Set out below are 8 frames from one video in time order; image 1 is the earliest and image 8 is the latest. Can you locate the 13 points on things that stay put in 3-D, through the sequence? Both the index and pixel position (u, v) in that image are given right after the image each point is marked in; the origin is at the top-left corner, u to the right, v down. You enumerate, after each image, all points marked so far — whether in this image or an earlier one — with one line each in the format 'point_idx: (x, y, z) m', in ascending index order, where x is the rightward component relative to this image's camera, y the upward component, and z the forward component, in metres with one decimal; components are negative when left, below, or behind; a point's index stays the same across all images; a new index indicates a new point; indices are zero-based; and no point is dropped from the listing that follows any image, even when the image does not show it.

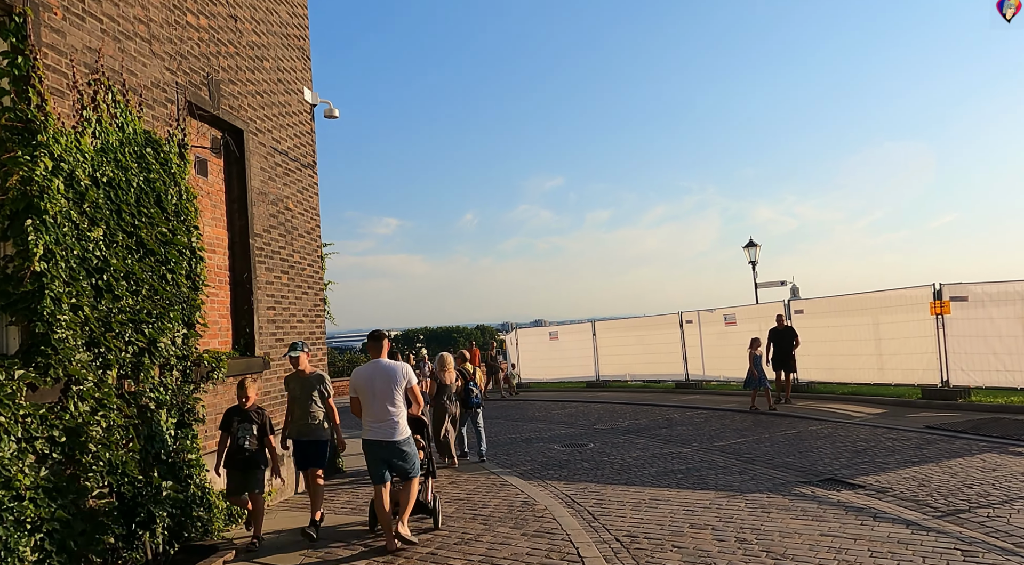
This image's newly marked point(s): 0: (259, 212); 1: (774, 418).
0: (-2.9, +0.8, +8.1) m
1: (+4.6, -2.4, +12.6) m
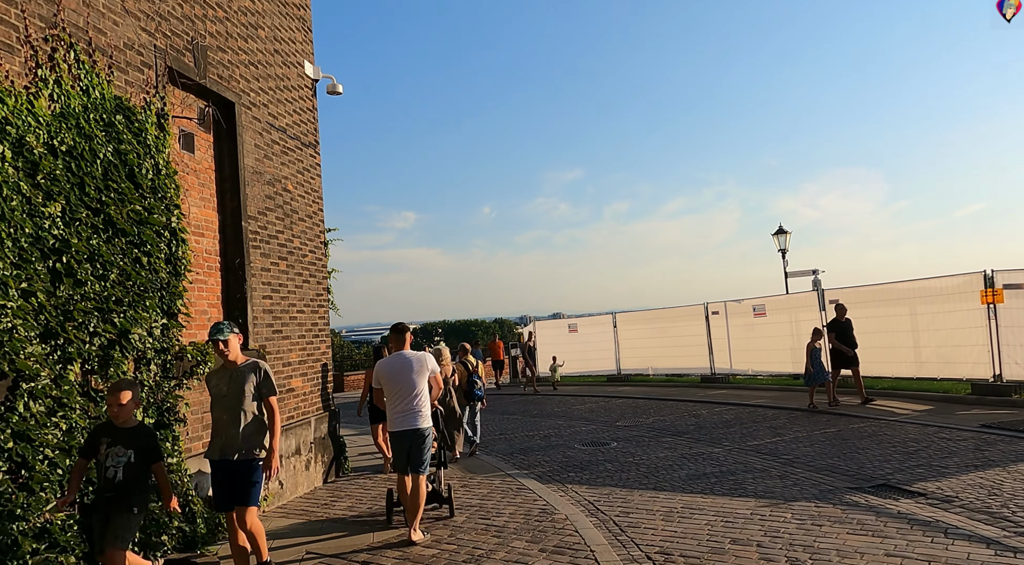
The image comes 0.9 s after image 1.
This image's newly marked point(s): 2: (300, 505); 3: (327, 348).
0: (-2.7, +0.9, +7.5) m
1: (+4.9, -2.2, +11.8) m
2: (-2.2, -2.3, +7.5) m
3: (-2.4, -0.8, +9.1) m
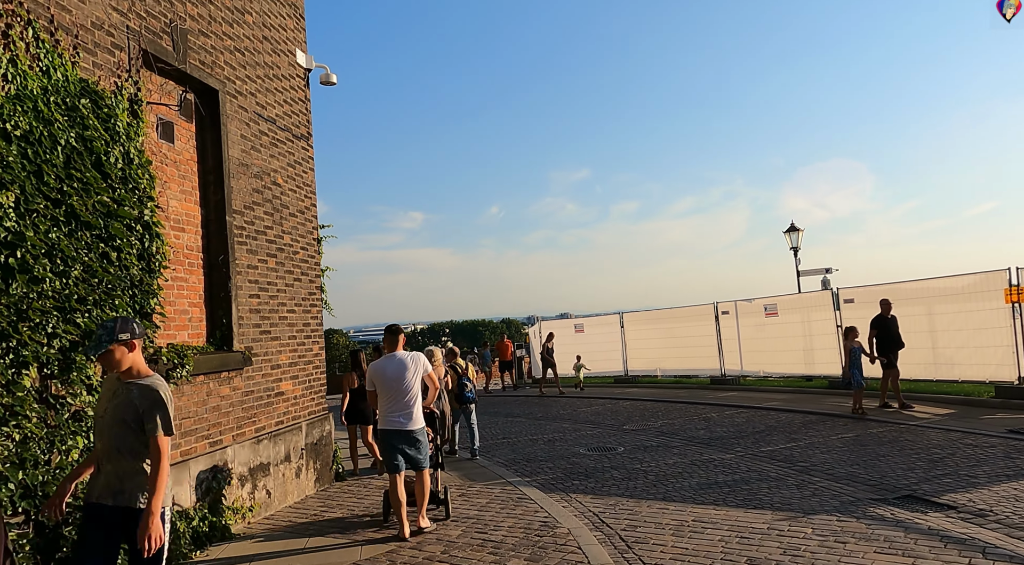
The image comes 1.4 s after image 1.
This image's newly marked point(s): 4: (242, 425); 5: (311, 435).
0: (-2.7, +1.0, +7.1) m
1: (+5.0, -2.2, +11.3) m
2: (-2.2, -2.3, +7.1) m
3: (-2.4, -0.8, +8.7) m
4: (-2.6, -1.4, +6.8) m
5: (-2.3, -1.8, +8.2) m
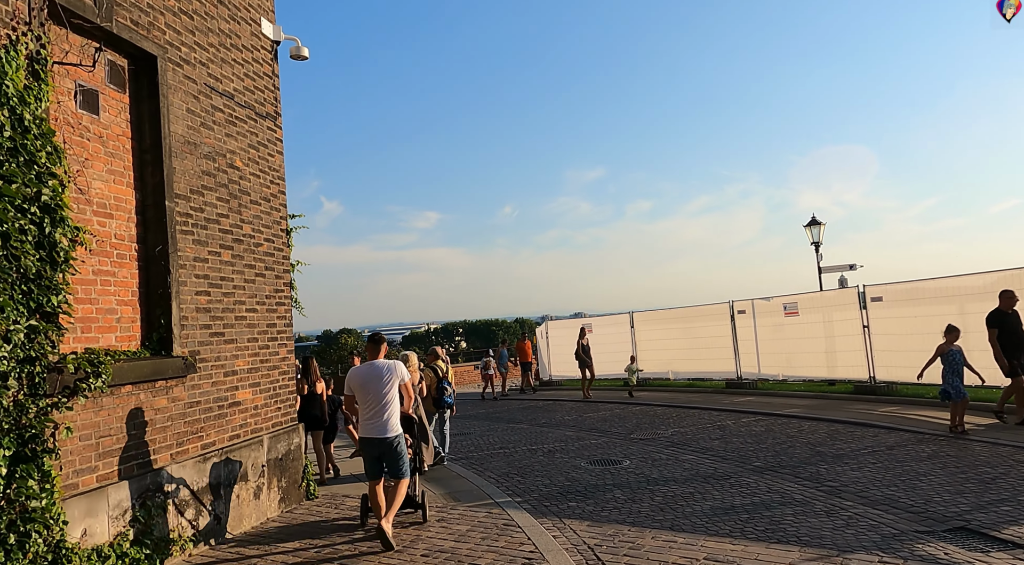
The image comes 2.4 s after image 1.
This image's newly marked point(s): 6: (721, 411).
0: (-2.9, +1.0, +6.2) m
1: (+4.9, -2.1, +10.3) m
2: (-2.4, -2.3, +6.2) m
3: (-2.5, -0.8, +7.8) m
4: (-2.7, -1.3, +5.9) m
5: (-2.4, -1.7, +7.3) m
6: (+4.0, -2.4, +13.5) m
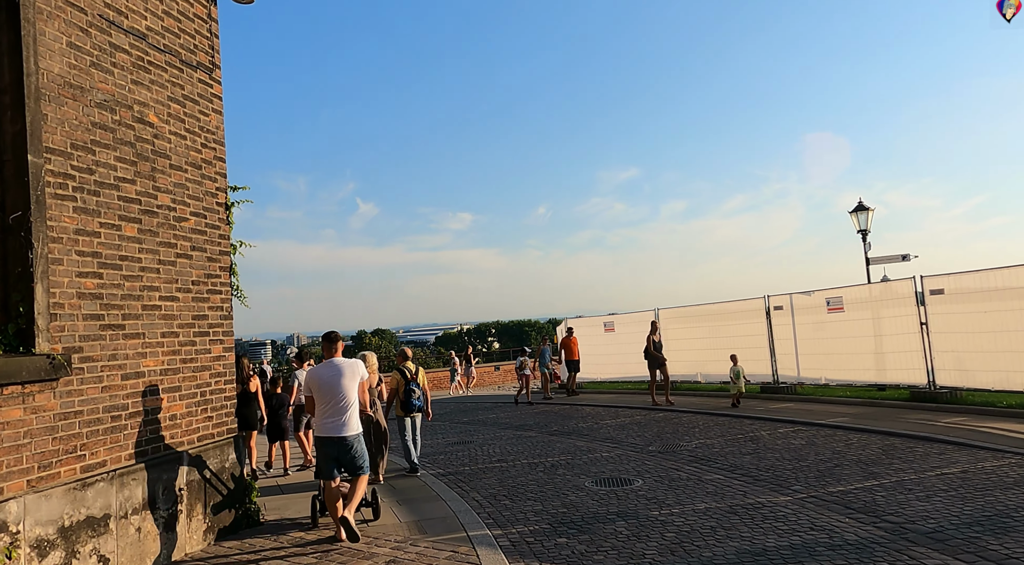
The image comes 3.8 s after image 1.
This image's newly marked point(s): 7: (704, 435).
0: (-3.1, +1.2, +4.9) m
1: (+4.9, -2.0, +8.6) m
2: (-2.6, -2.1, +4.9) m
3: (-2.6, -0.6, +6.5) m
4: (-3.0, -1.2, +4.6) m
5: (-2.6, -1.6, +6.0) m
6: (+4.1, -2.3, +11.9) m
7: (+2.9, -2.3, +10.8) m
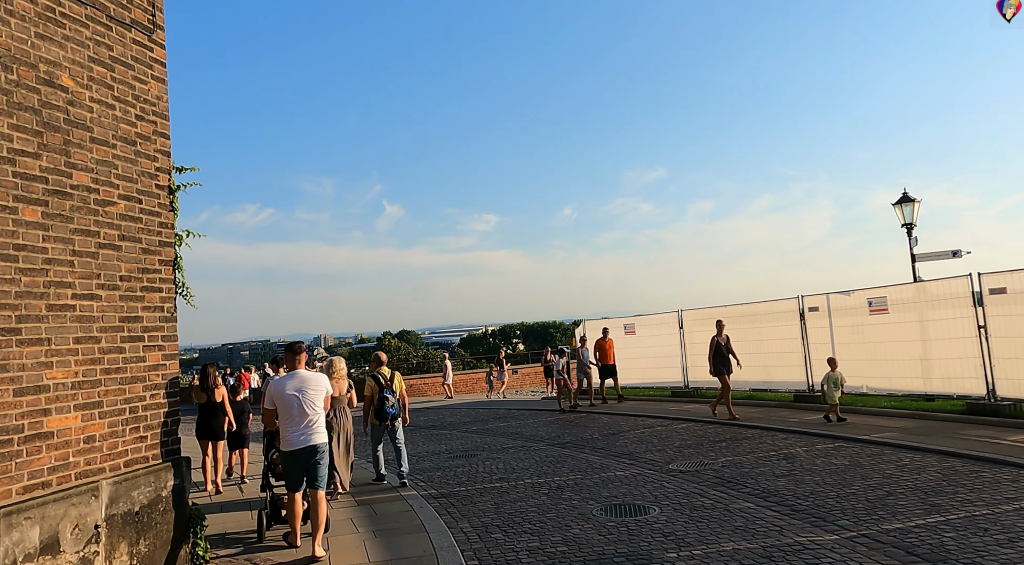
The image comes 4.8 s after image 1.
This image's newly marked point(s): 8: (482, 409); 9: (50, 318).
0: (-3.3, +1.2, +4.0) m
1: (+4.9, -1.9, +7.4) m
2: (-2.8, -2.1, +3.9) m
3: (-2.7, -0.6, +5.5) m
4: (-3.1, -1.1, +3.7) m
5: (-2.7, -1.5, +5.0) m
6: (+4.2, -2.3, +10.7) m
7: (+3.0, -2.3, +9.6) m
8: (-0.8, -3.4, +18.9) m
9: (-3.0, -0.2, +4.6) m
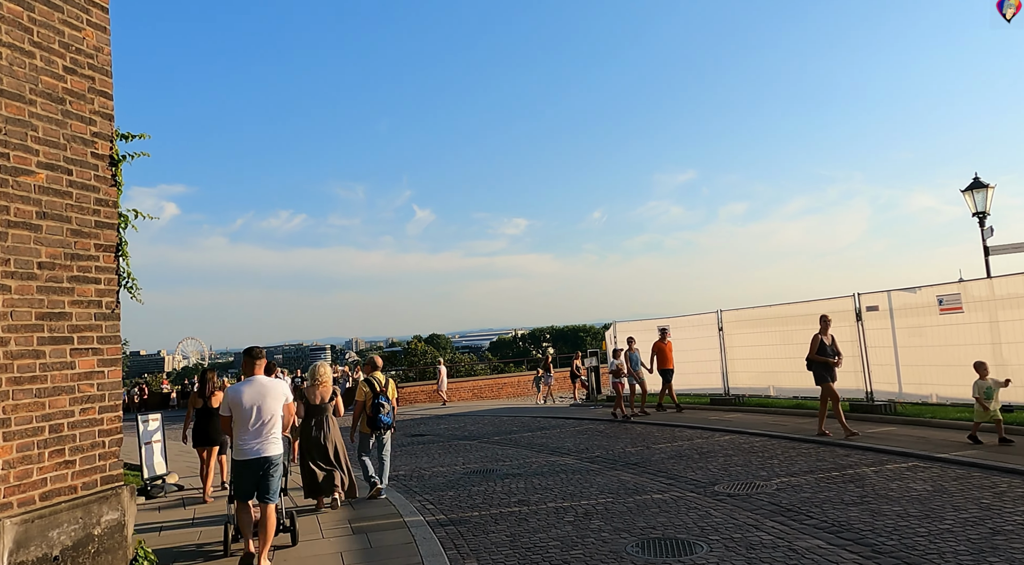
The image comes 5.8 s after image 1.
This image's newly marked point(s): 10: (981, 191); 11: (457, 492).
0: (-3.2, +1.3, +3.0) m
1: (+5.0, -1.8, +6.1) m
2: (-2.7, -2.0, +2.9) m
3: (-2.6, -0.5, +4.5) m
4: (-3.1, -1.1, +2.7) m
5: (-2.7, -1.5, +4.0) m
6: (+4.5, -2.2, +9.4) m
7: (+3.2, -2.2, +8.4) m
8: (-0.1, -3.4, +17.8) m
9: (-2.9, -0.1, +3.6) m
10: (+7.9, +1.5, +11.9) m
11: (-0.6, -2.5, +8.5) m
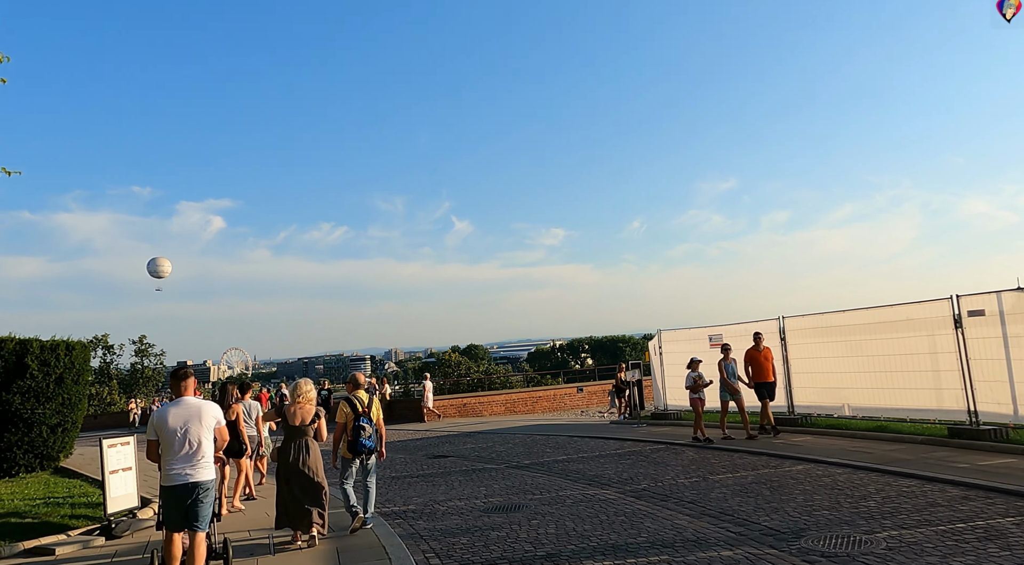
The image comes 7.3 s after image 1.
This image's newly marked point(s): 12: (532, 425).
0: (-3.3, +1.4, +1.5) m
1: (+5.1, -1.8, +4.1) m
2: (-2.8, -1.9, +1.4) m
3: (-2.6, -0.5, +3.0) m
4: (-3.2, -1.0, +1.2) m
5: (-2.6, -1.4, +2.5) m
6: (+4.8, -2.2, +7.5) m
7: (+3.5, -2.2, +6.5) m
8: (+0.6, -3.5, +16.0) m
9: (-2.9, -0.1, +2.1) m
10: (+8.3, +1.5, +9.9) m
11: (-0.4, -2.5, +6.9) m
12: (+0.6, -4.0, +20.0) m
